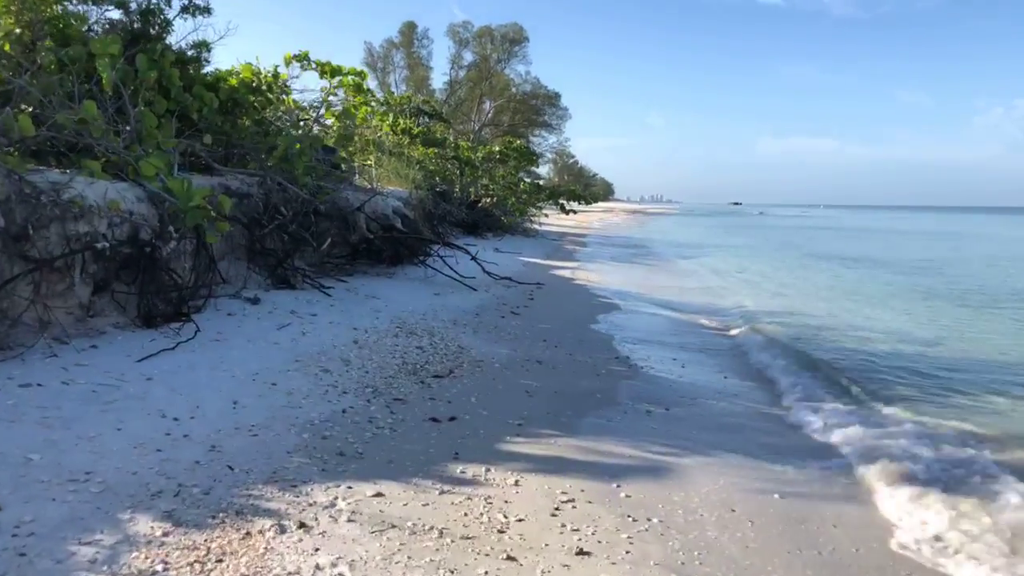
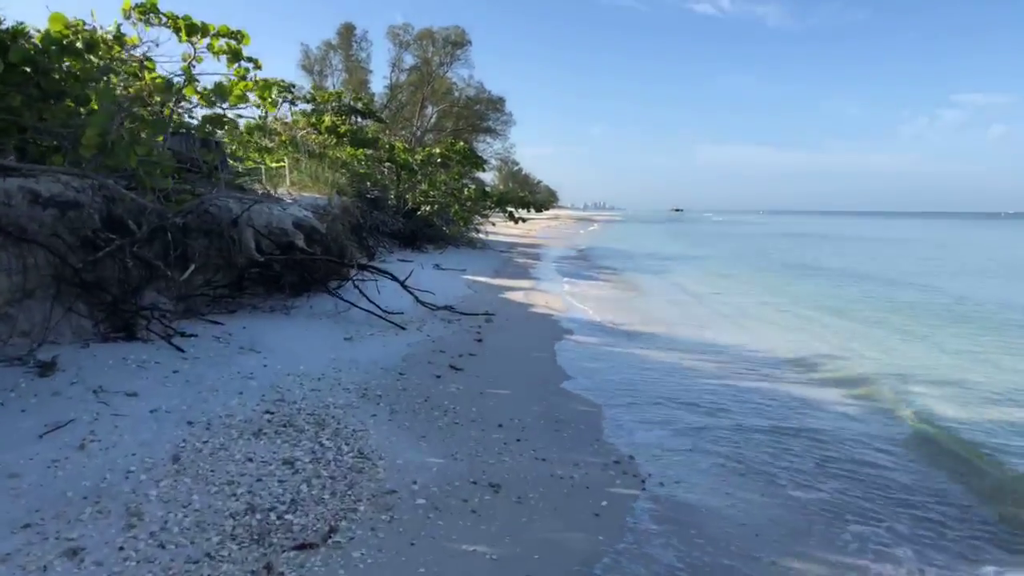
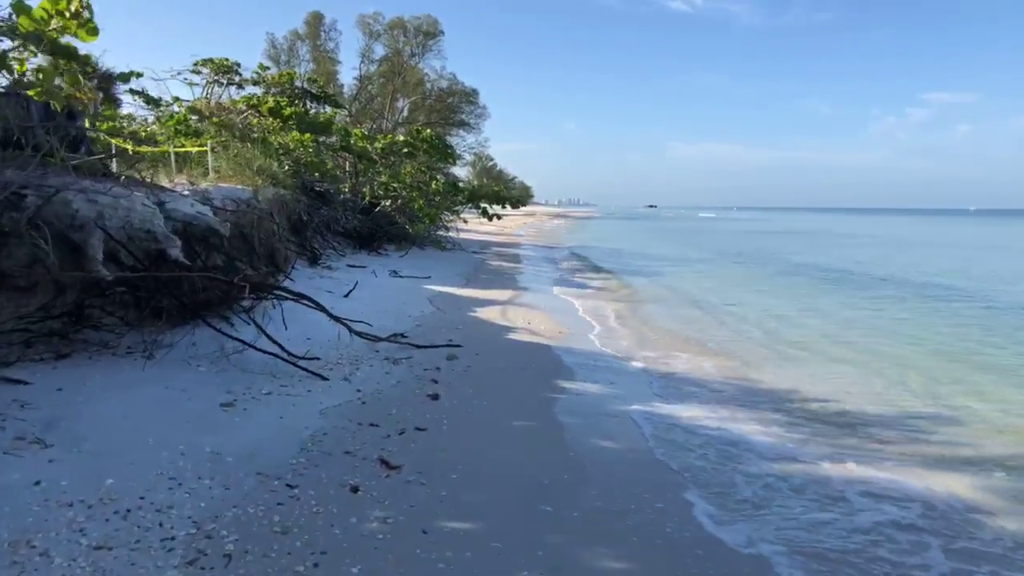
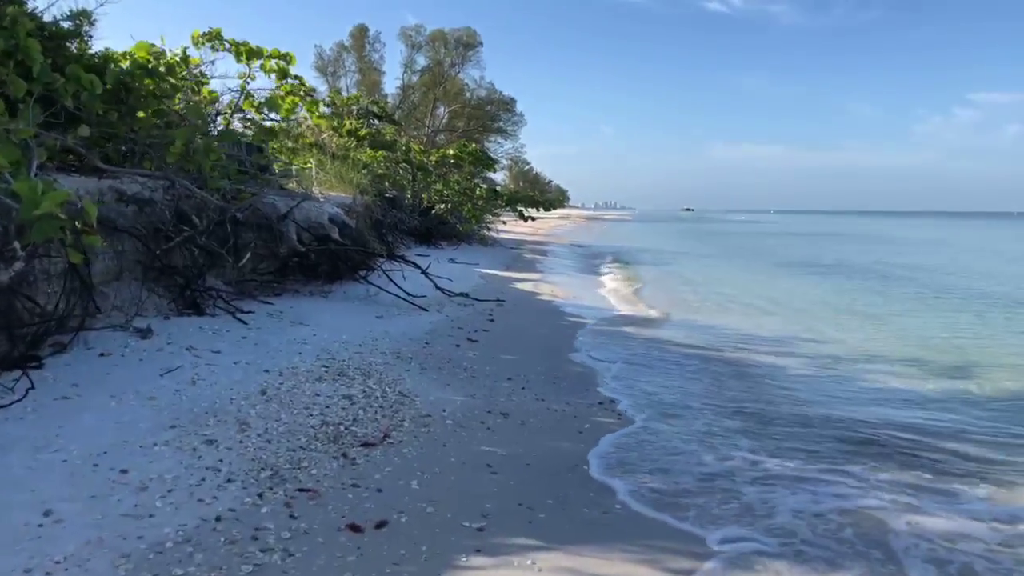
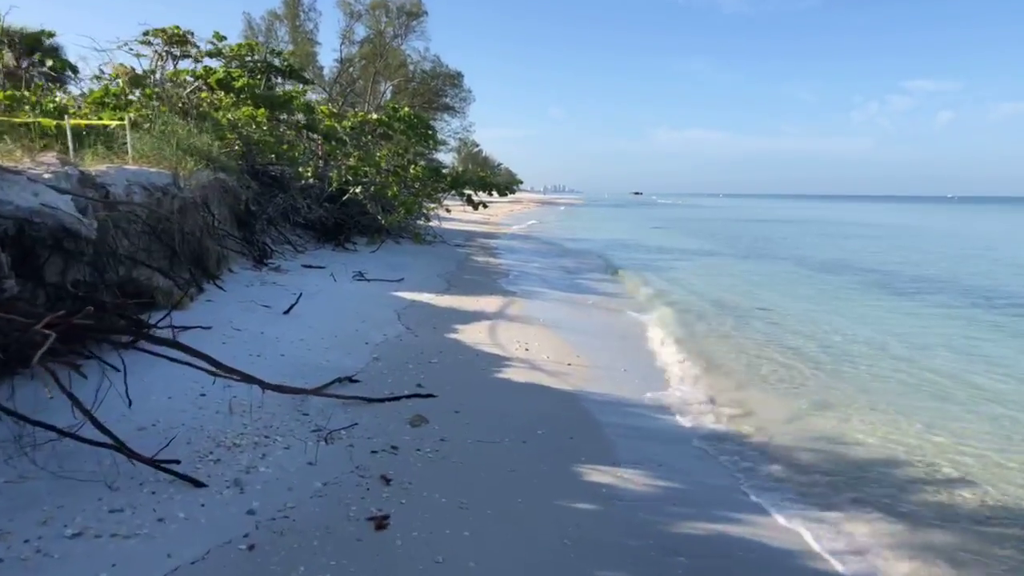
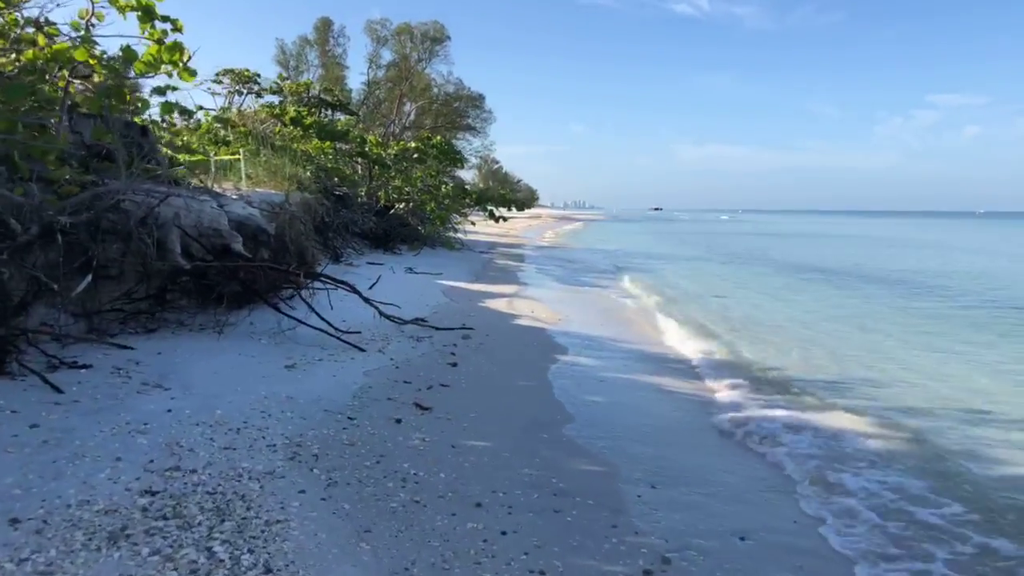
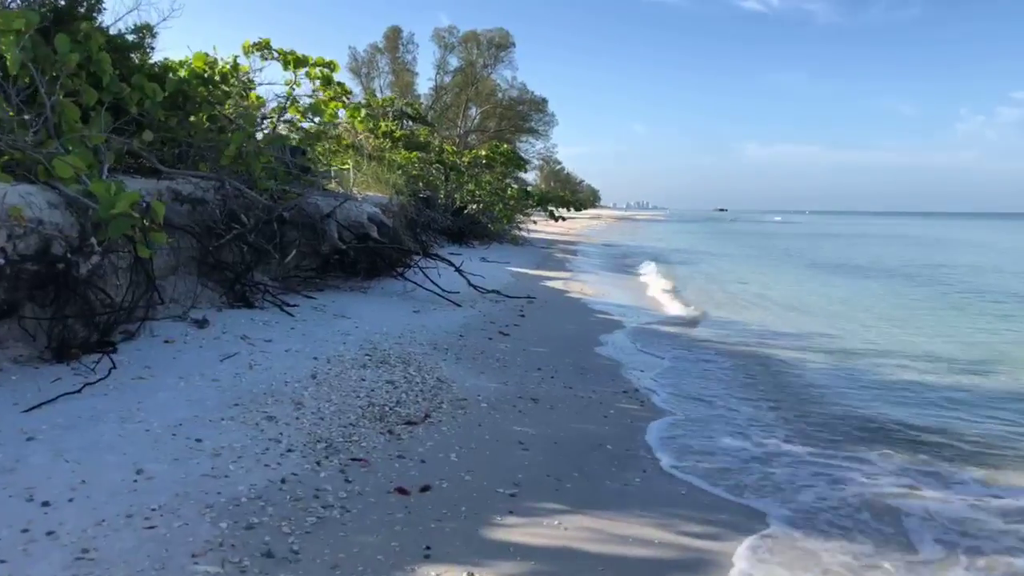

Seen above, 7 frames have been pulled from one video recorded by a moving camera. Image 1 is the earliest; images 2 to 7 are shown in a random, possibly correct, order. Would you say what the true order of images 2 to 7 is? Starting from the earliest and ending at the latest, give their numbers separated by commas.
7, 4, 2, 6, 3, 5
